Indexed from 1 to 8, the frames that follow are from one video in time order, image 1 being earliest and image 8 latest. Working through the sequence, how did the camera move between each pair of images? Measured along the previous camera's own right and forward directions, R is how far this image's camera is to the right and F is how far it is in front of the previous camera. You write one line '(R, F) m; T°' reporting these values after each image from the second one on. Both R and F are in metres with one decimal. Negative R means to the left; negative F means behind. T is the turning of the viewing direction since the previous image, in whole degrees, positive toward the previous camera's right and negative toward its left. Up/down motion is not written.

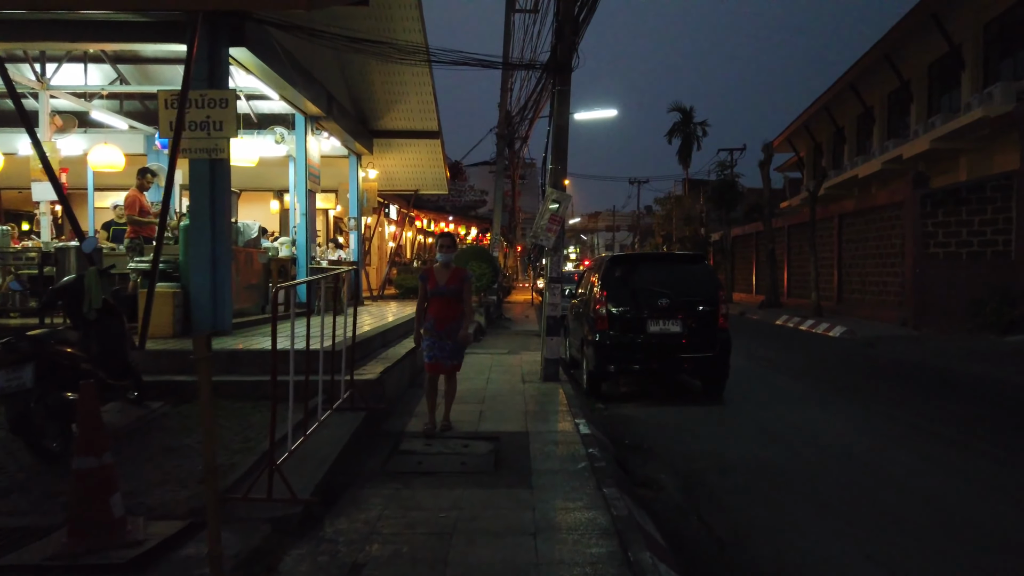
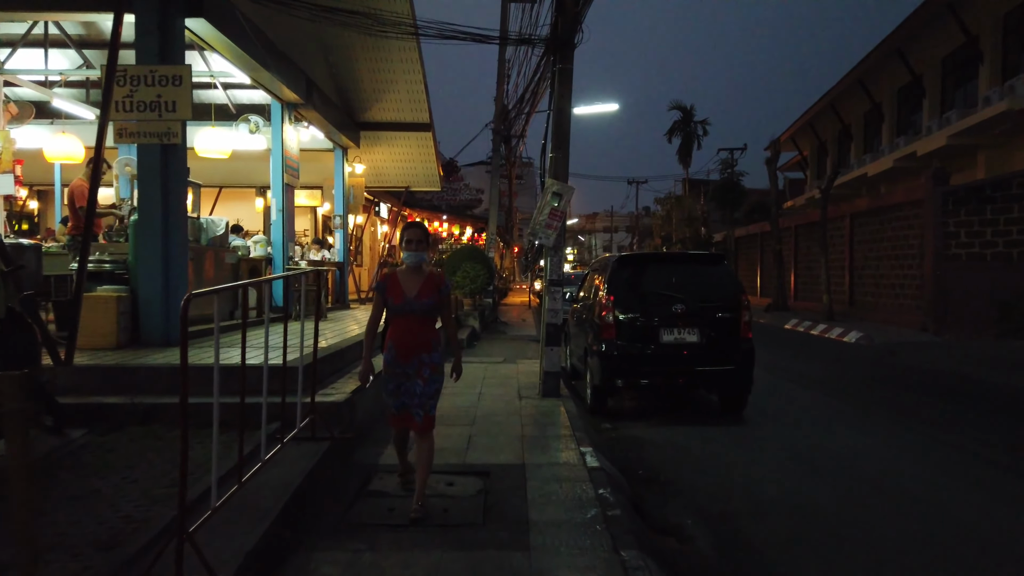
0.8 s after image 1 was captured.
(0.0, +1.0) m; 0°
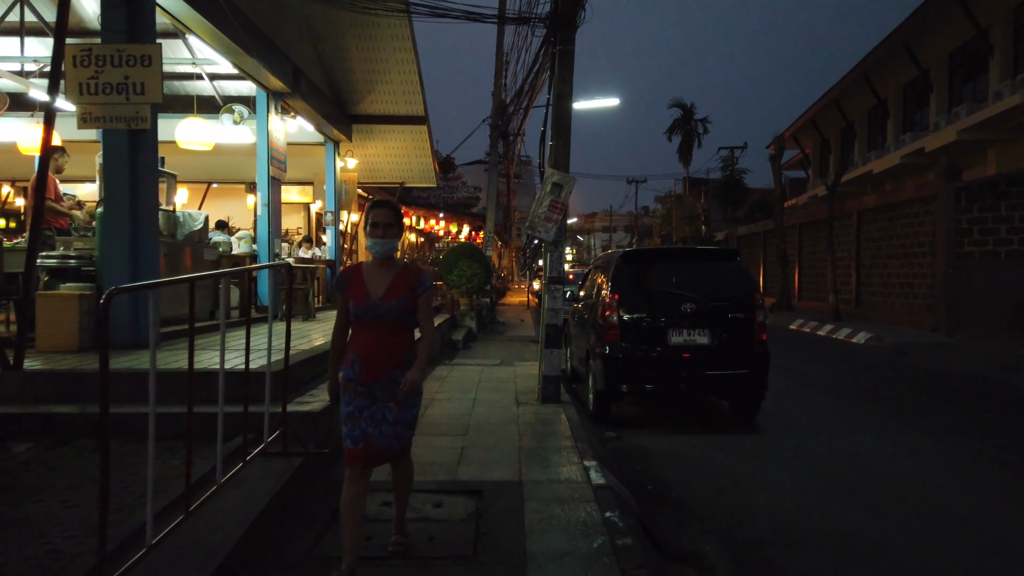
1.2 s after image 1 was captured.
(0.0, +0.5) m; 0°
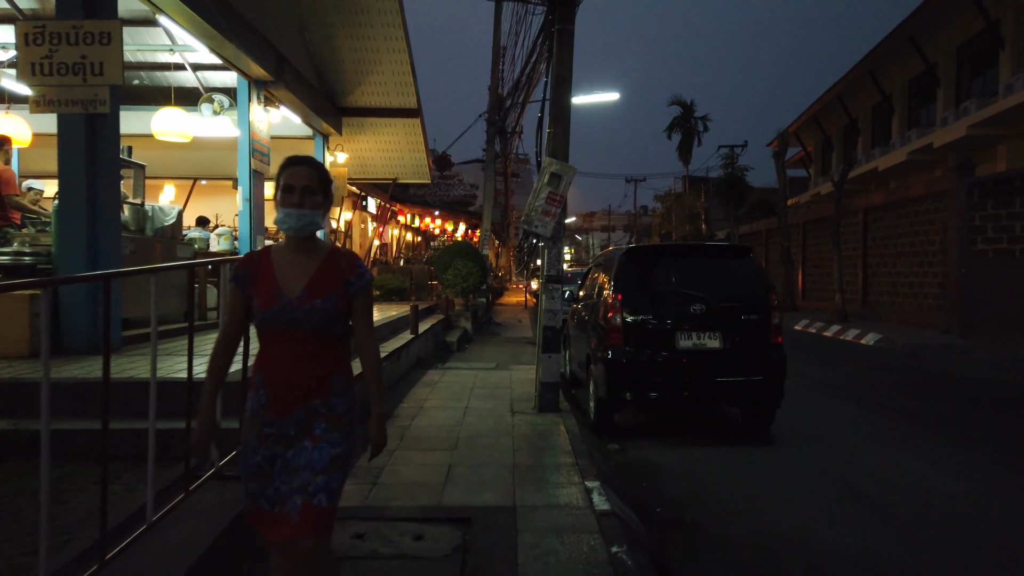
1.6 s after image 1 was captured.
(0.0, +0.6) m; 0°
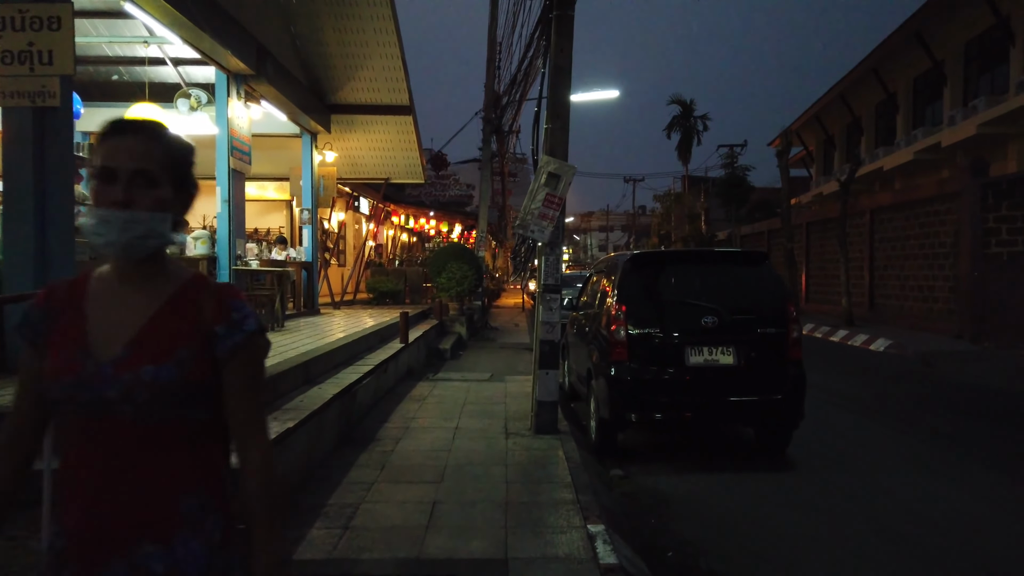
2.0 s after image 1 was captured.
(0.0, +0.6) m; 0°
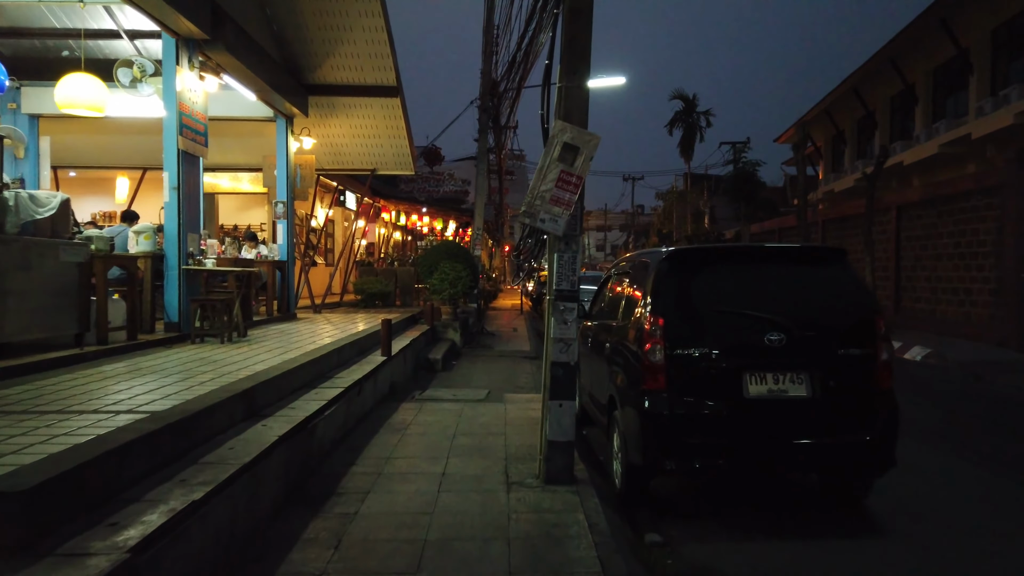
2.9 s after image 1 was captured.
(0.0, +1.4) m; 0°
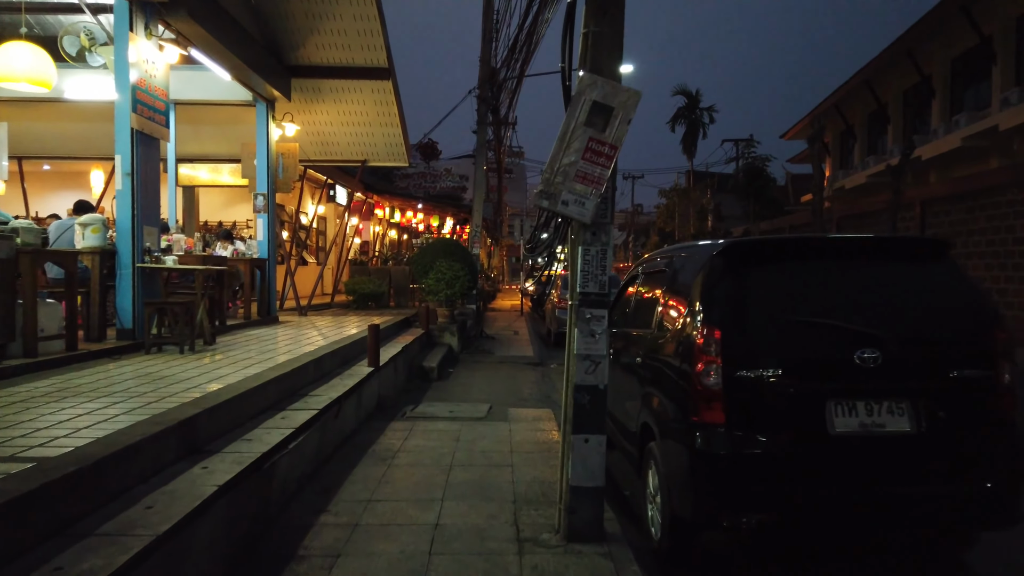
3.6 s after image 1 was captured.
(-0.1, +1.1) m; 0°
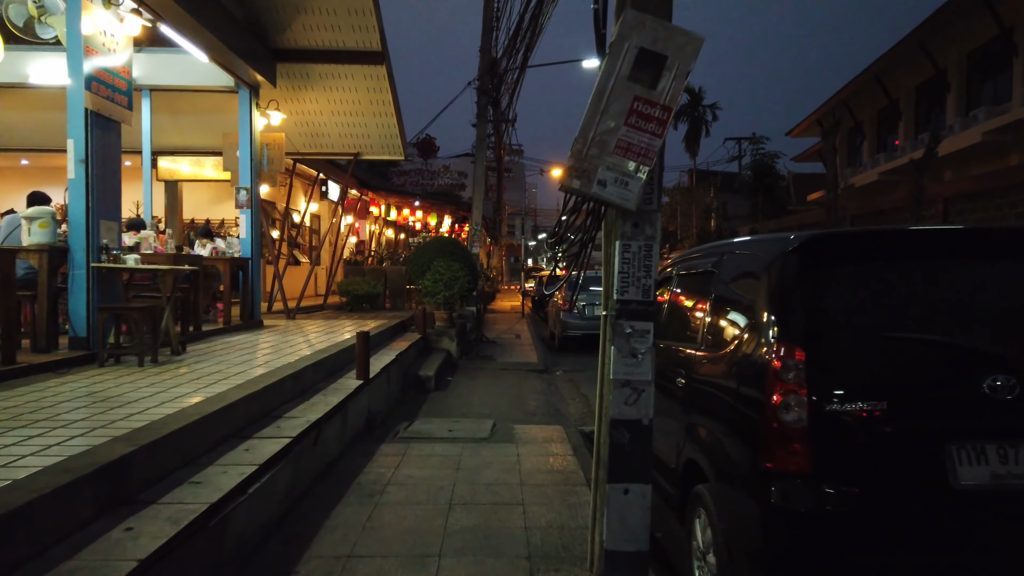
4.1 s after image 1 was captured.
(-0.1, +0.8) m; 0°
